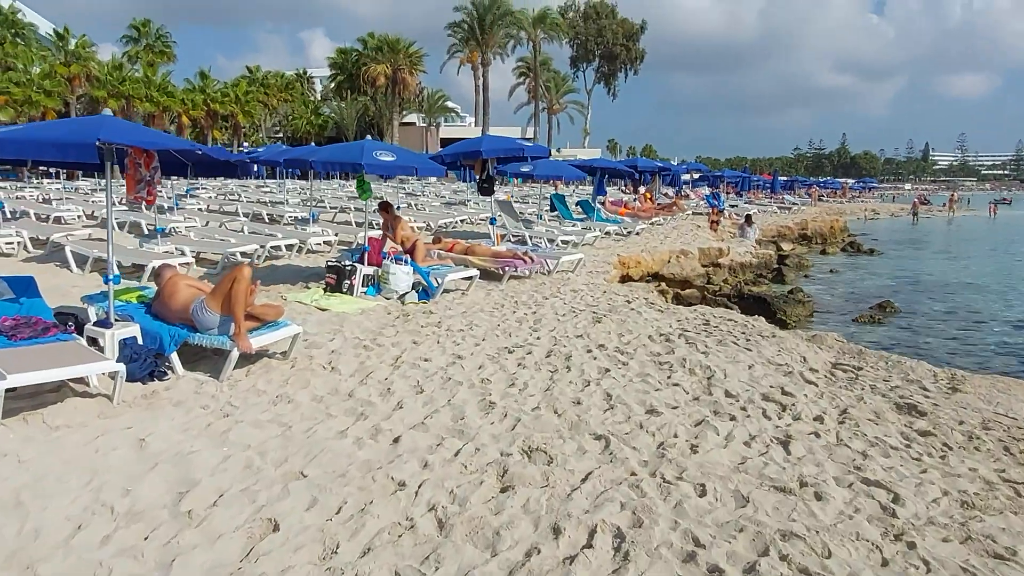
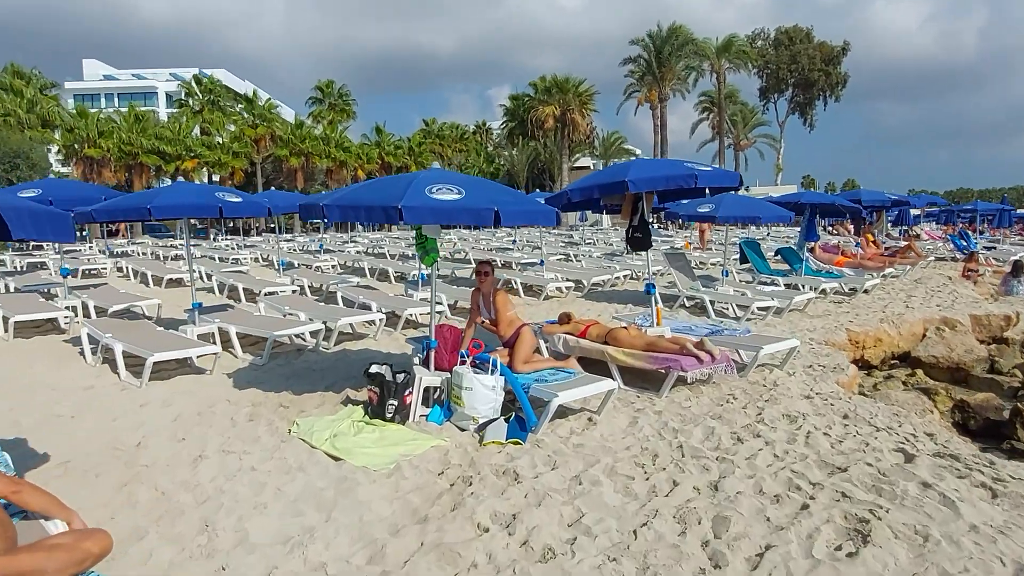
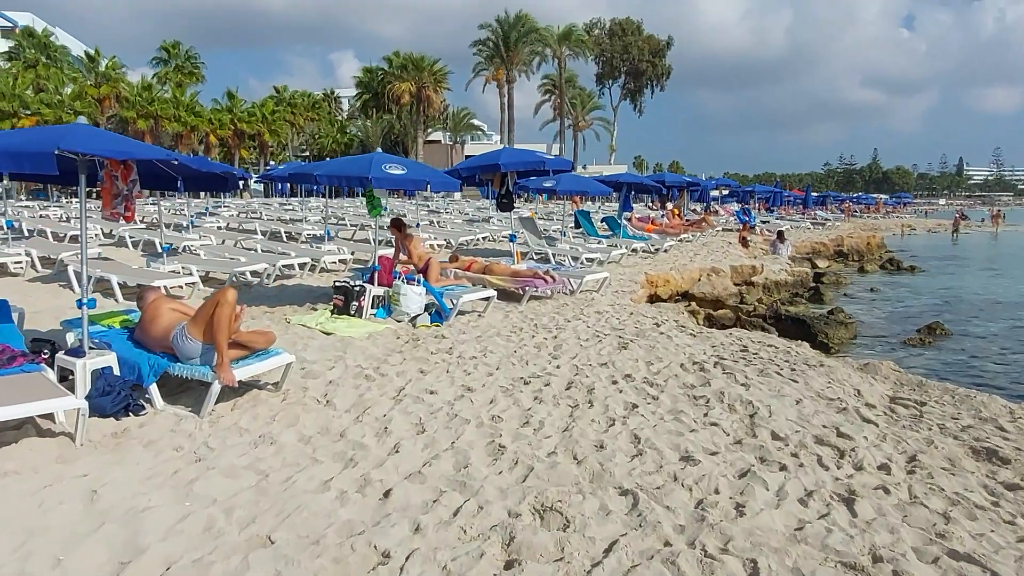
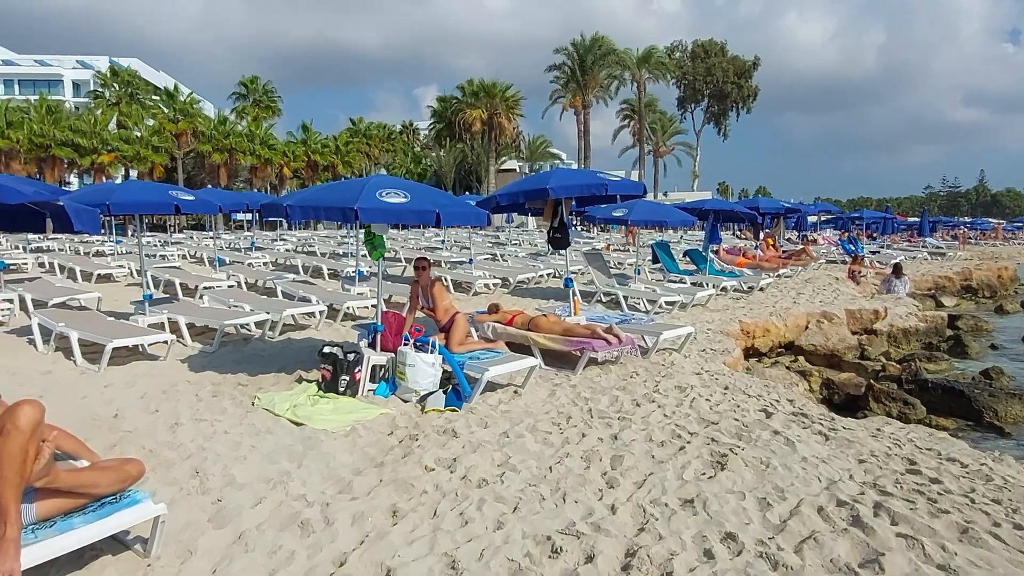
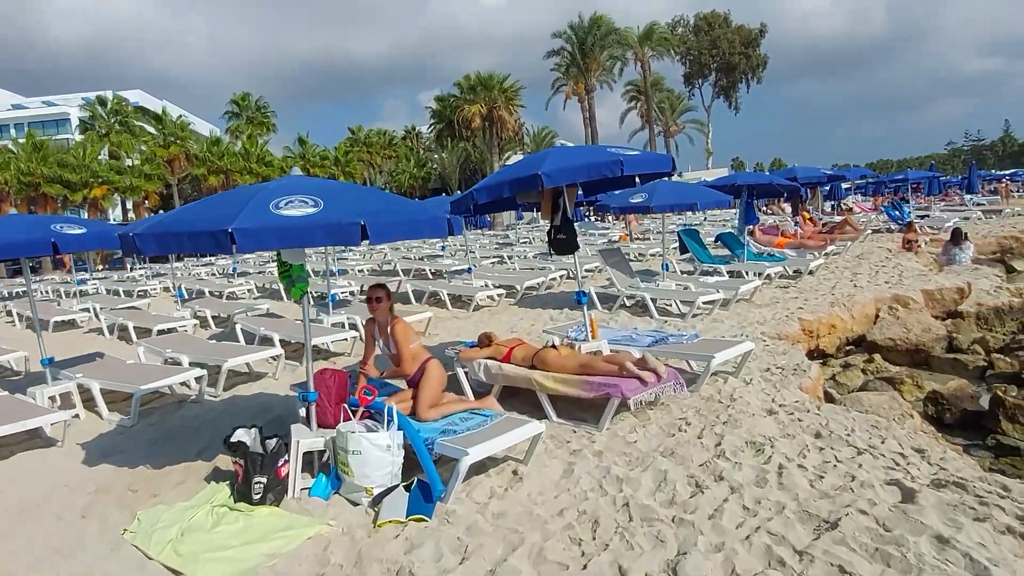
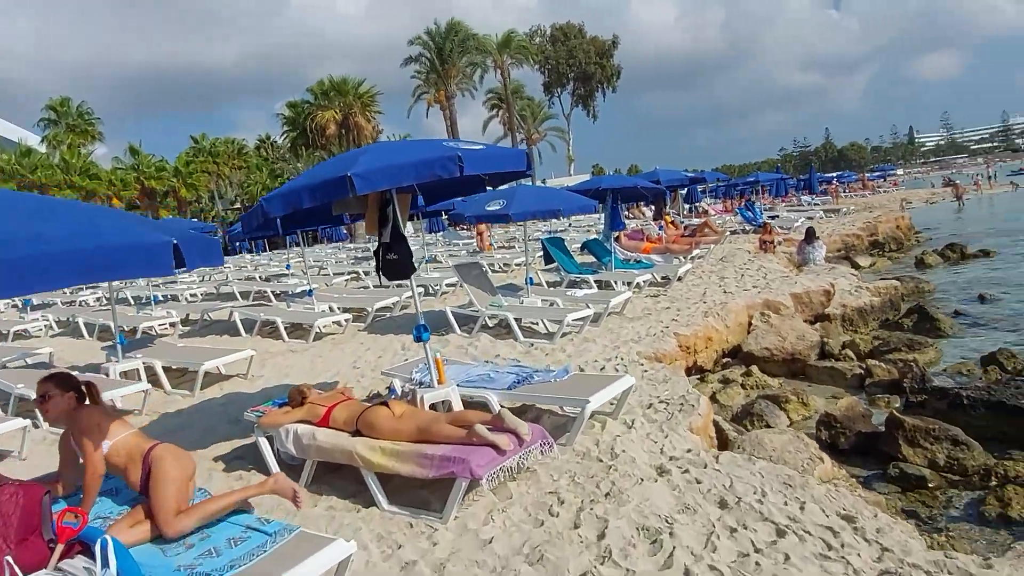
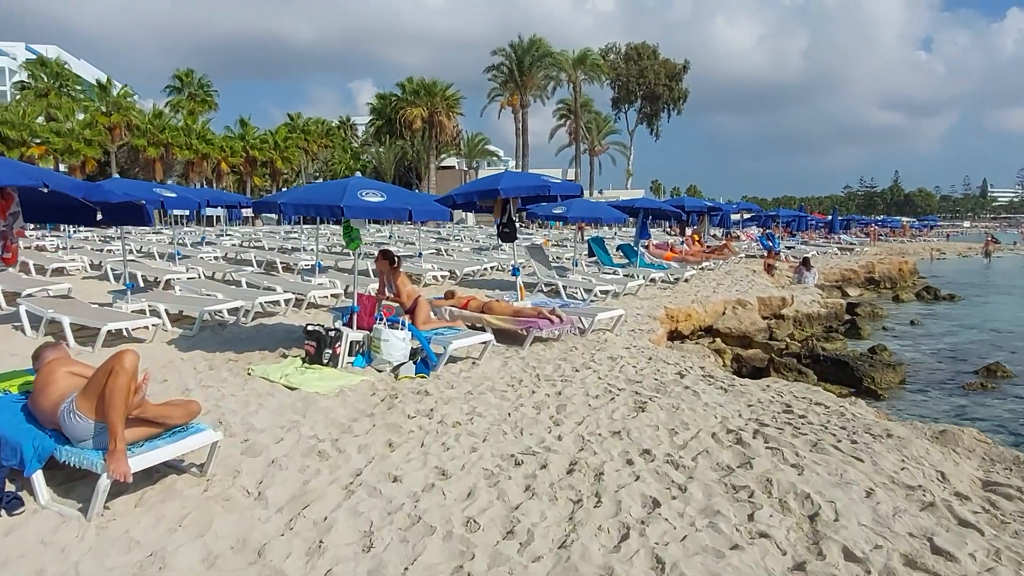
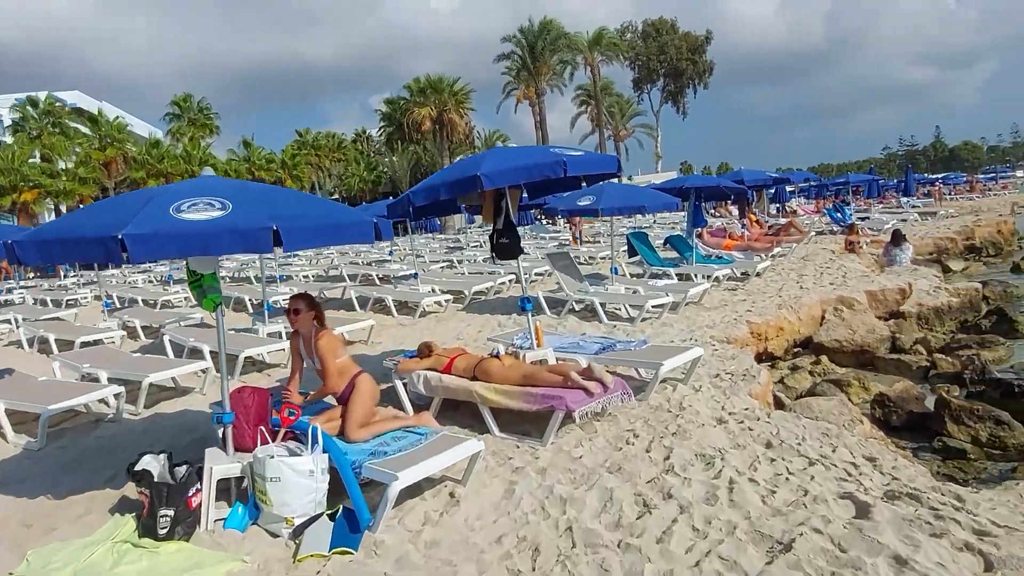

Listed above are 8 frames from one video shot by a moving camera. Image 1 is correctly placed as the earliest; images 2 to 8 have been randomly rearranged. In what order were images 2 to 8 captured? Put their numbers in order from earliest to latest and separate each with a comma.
3, 7, 4, 2, 5, 8, 6
